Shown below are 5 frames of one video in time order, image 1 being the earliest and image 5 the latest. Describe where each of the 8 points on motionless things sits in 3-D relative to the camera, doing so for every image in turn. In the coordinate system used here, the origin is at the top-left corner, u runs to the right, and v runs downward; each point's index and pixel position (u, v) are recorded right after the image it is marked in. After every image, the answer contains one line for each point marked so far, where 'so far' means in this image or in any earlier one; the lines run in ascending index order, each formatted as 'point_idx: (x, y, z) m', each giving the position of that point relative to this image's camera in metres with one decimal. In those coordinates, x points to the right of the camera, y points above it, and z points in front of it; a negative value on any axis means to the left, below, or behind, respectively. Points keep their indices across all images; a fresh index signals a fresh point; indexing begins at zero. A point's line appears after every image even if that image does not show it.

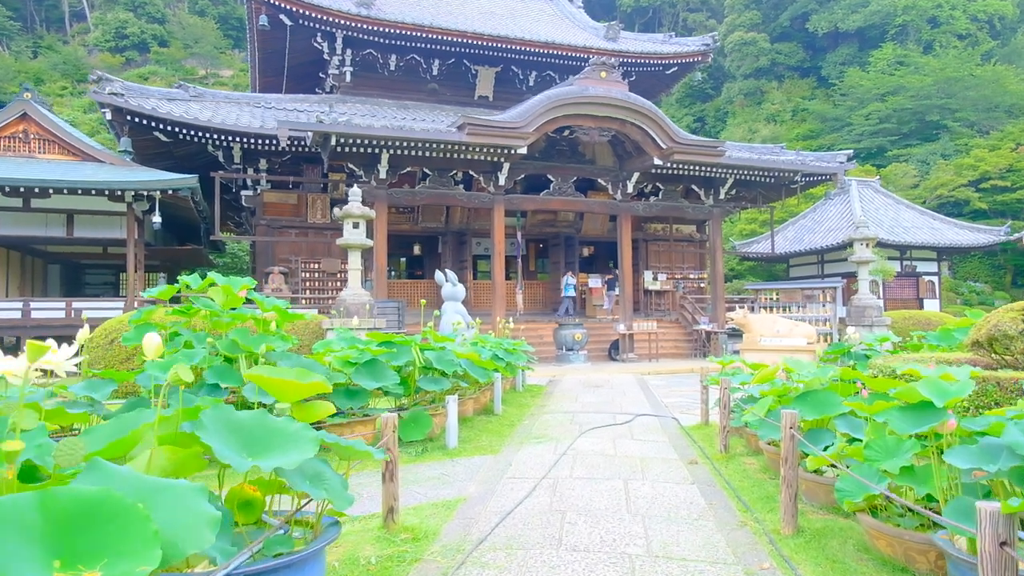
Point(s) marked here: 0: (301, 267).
0: (-4.5, +0.5, +14.4) m
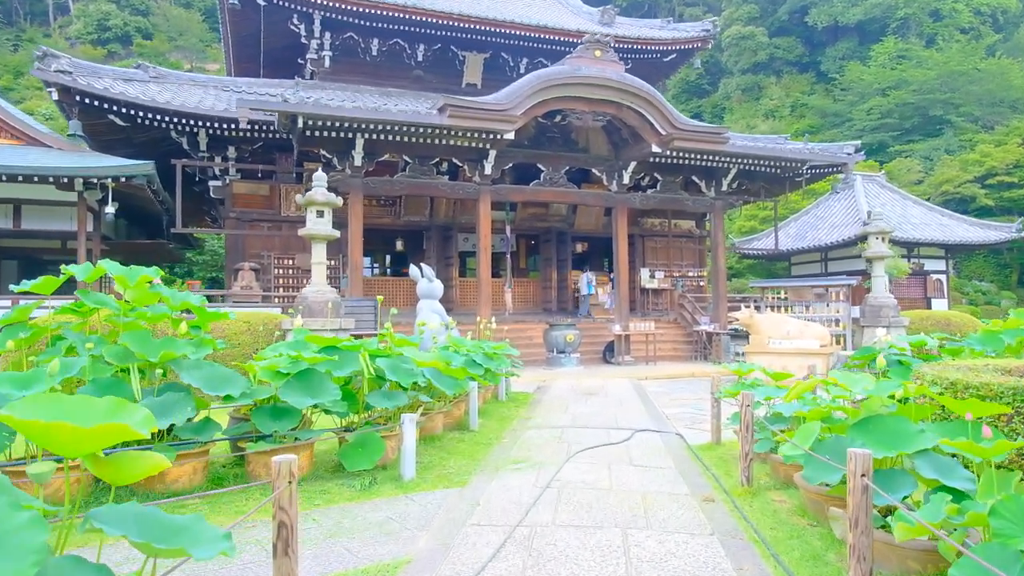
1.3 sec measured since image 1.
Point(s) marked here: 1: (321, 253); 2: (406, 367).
0: (-4.8, +0.5, +13.4) m
1: (-2.3, +0.4, +8.1) m
2: (-0.7, -0.5, +4.2) m
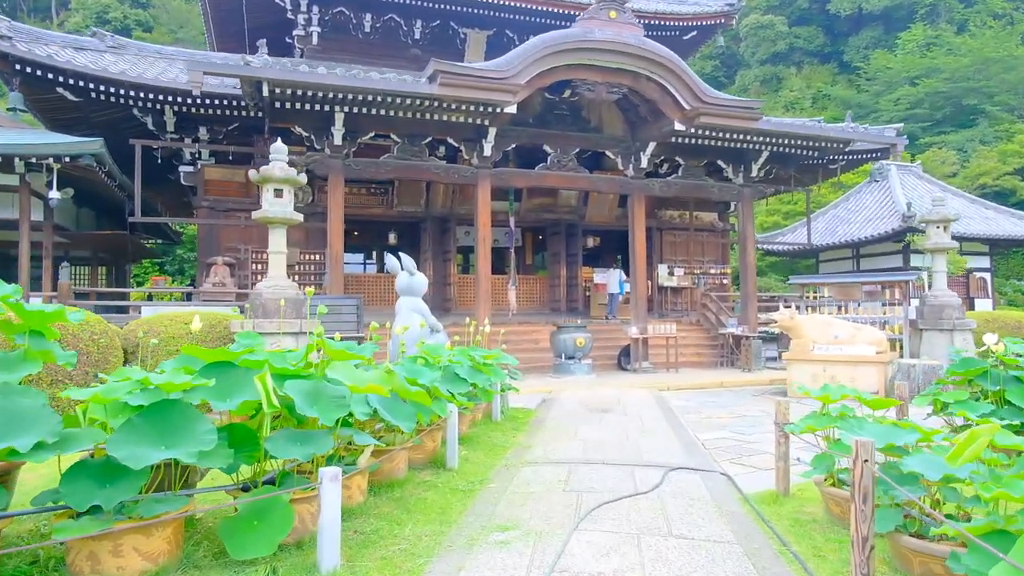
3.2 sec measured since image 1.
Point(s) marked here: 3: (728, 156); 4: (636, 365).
0: (-4.7, +0.6, +12.0) m
1: (-2.3, +0.5, +6.7) m
2: (-0.7, -0.4, +2.8) m
3: (+3.9, +2.4, +12.1) m
4: (+2.0, -1.3, +11.0) m
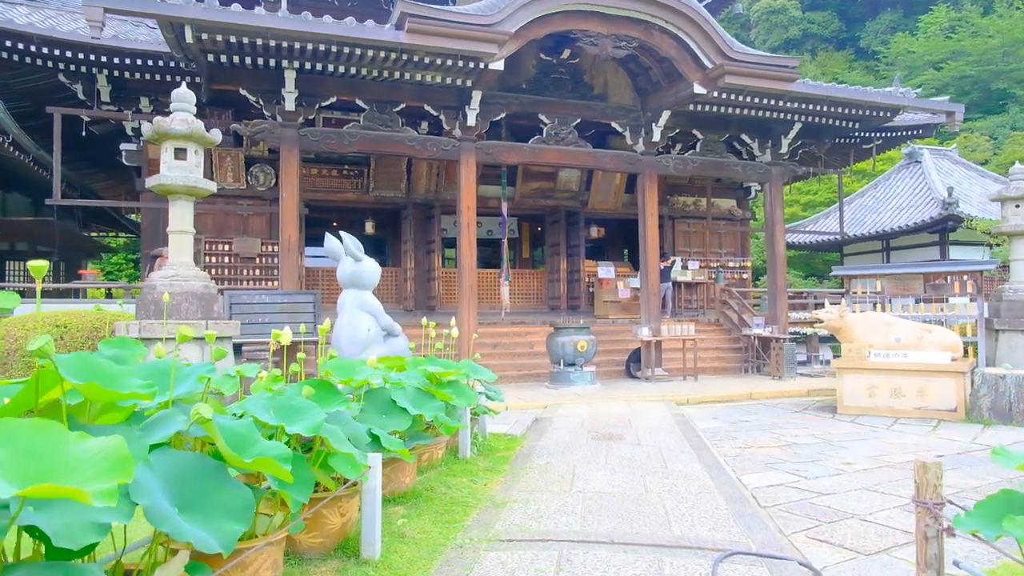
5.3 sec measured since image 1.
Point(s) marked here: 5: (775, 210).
0: (-4.8, +0.6, +10.4) m
1: (-2.5, +0.5, +5.1) m
2: (-0.9, -0.4, +1.2) m
3: (+3.8, +2.5, +10.5) m
4: (+1.9, -1.2, +9.4) m
5: (+4.2, +1.2, +10.7) m
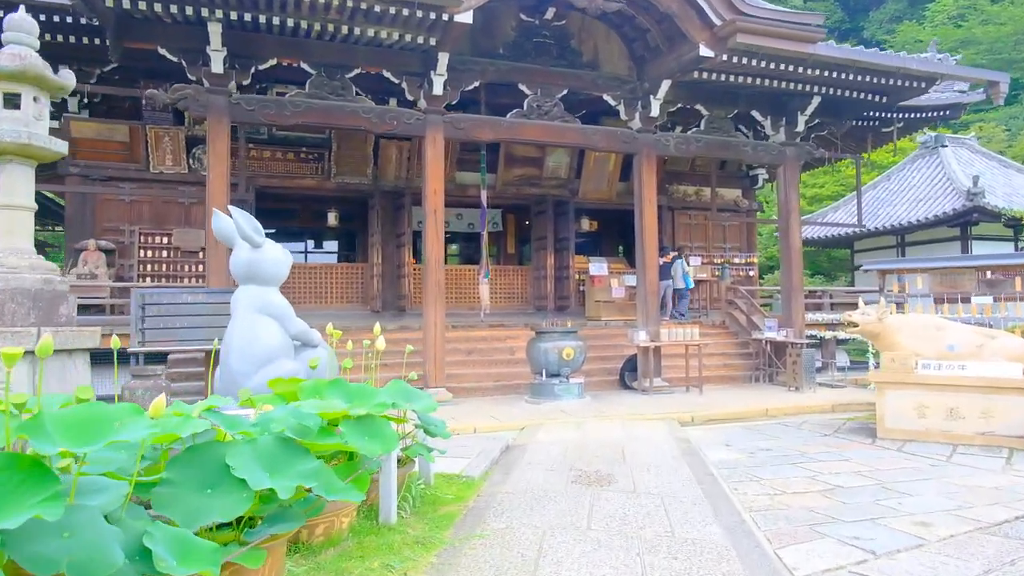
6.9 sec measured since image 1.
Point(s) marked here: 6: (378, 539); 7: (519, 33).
0: (-5.1, +0.6, +9.1) m
1: (-2.7, +0.6, +3.7) m
2: (-1.2, -0.3, -0.1) m
3: (+3.5, +2.5, +9.2) m
4: (+1.6, -1.2, +8.0) m
5: (+3.9, +1.3, +9.4) m
6: (-0.6, -1.1, +3.0) m
7: (+0.1, +3.1, +8.1) m
